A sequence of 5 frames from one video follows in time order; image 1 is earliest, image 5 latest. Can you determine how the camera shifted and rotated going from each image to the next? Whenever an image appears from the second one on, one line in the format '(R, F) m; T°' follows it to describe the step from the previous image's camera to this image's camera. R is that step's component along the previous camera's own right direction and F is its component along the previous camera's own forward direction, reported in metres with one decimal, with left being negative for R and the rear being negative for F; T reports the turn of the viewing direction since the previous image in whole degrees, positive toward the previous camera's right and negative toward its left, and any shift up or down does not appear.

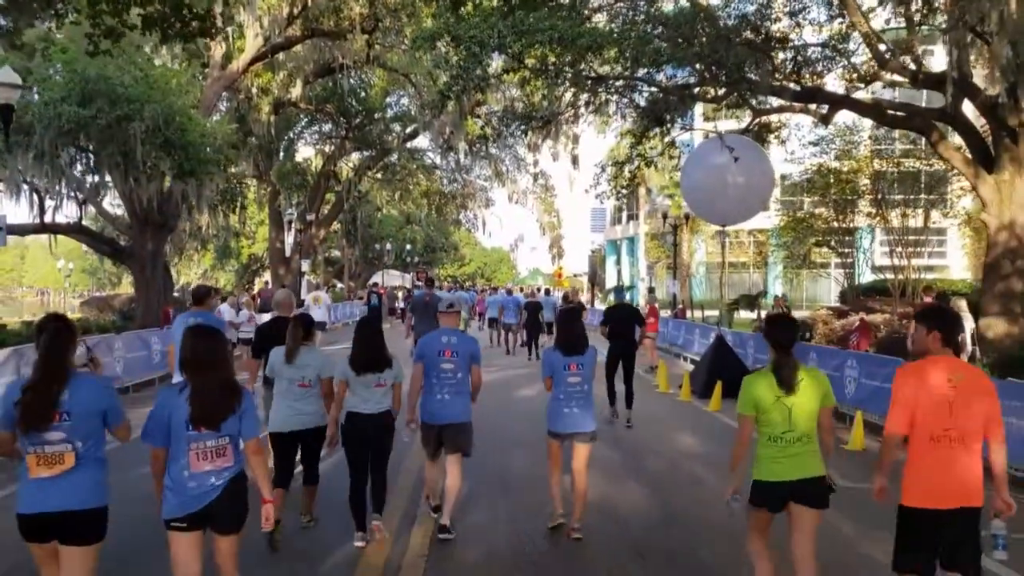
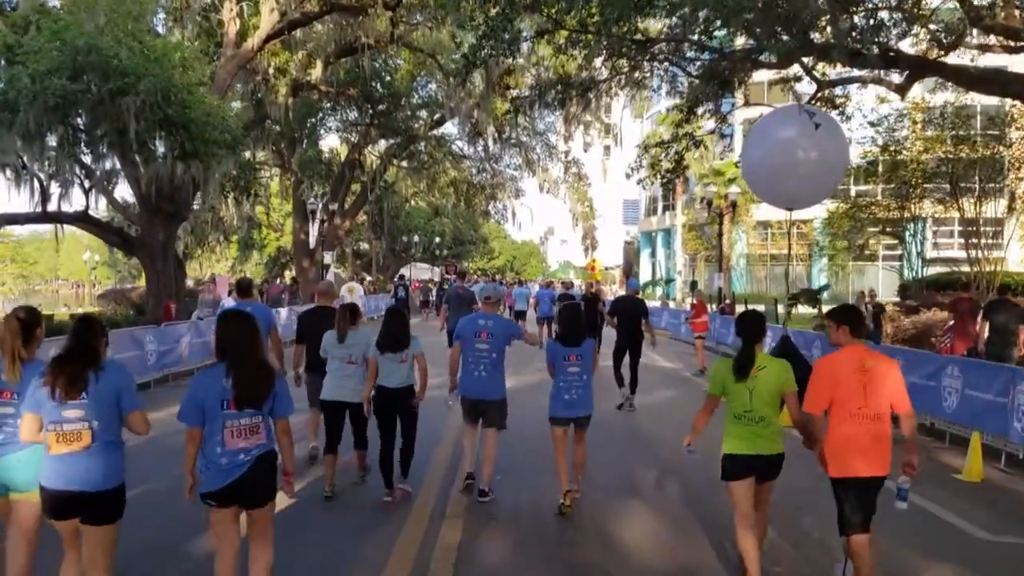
(-0.1, +1.6) m; -2°
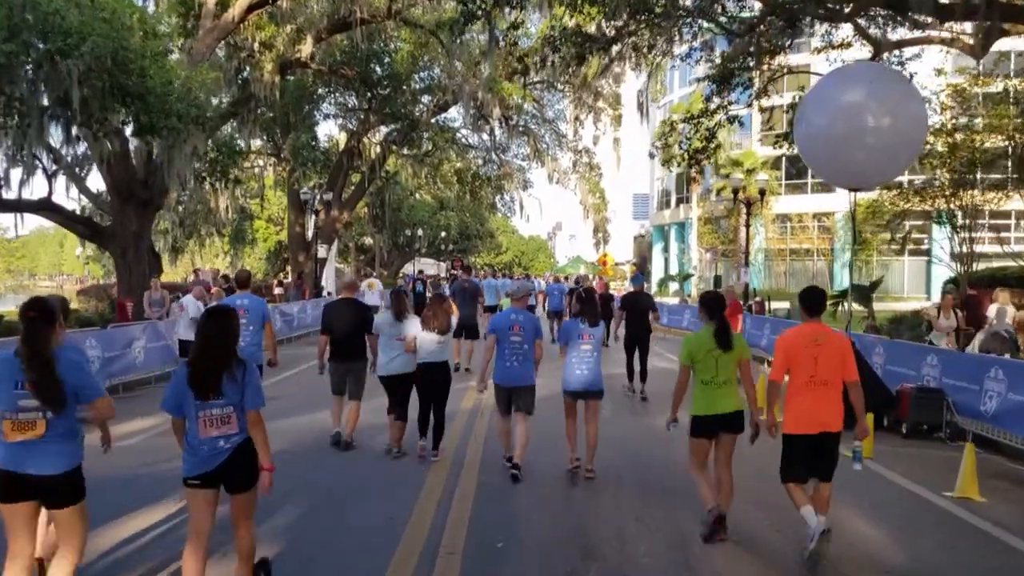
(0.0, +2.0) m; 0°
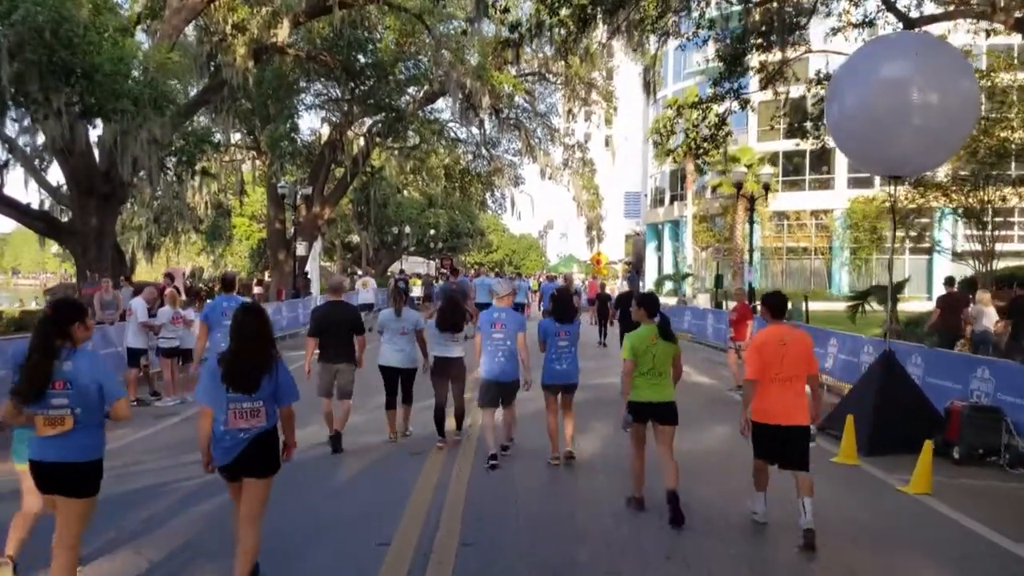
(0.0, +1.3) m; +1°
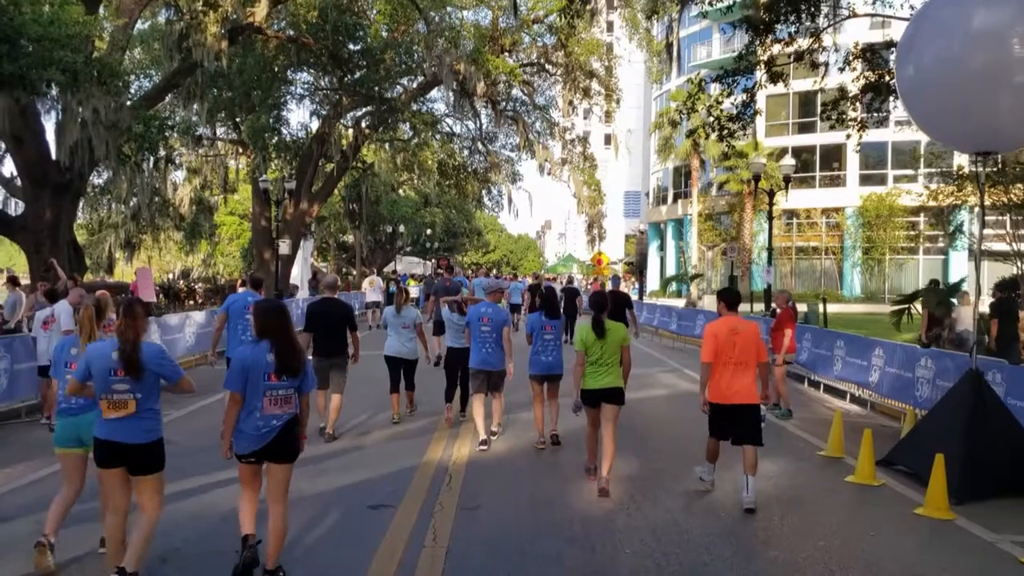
(0.0, +1.7) m; 0°
